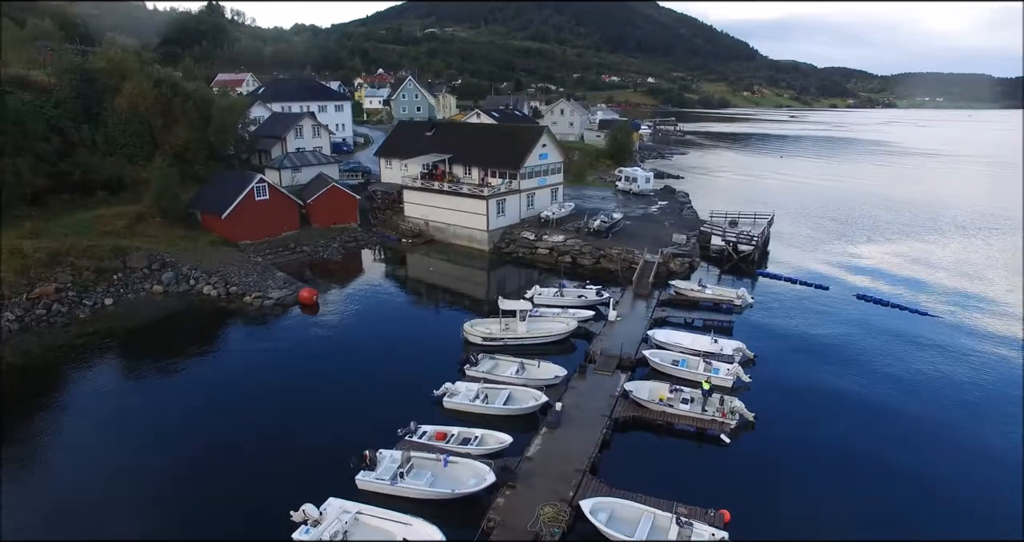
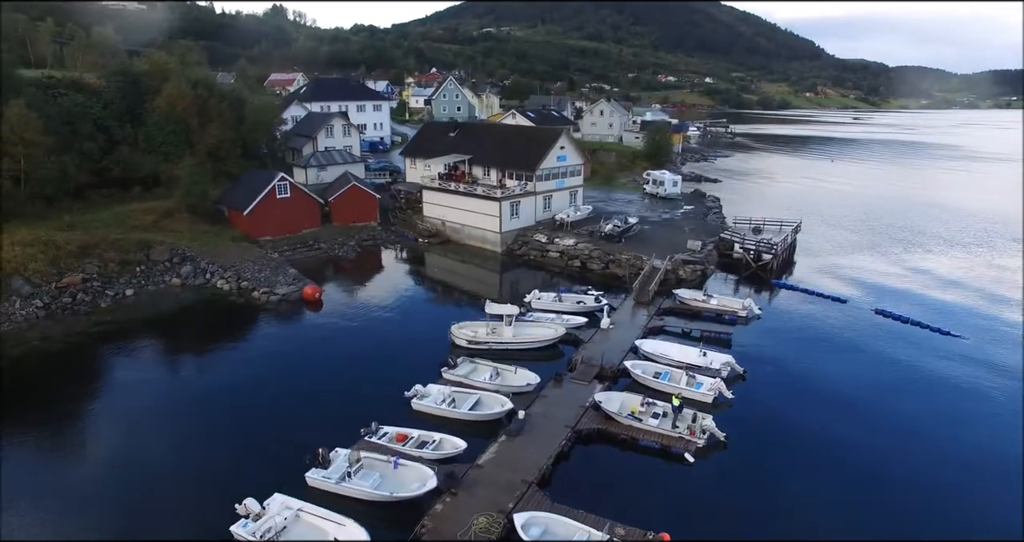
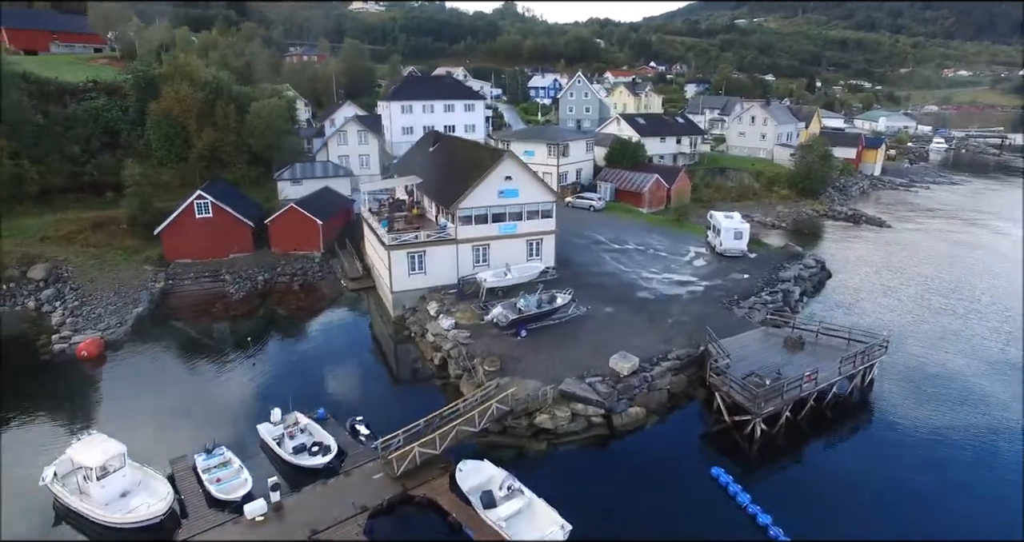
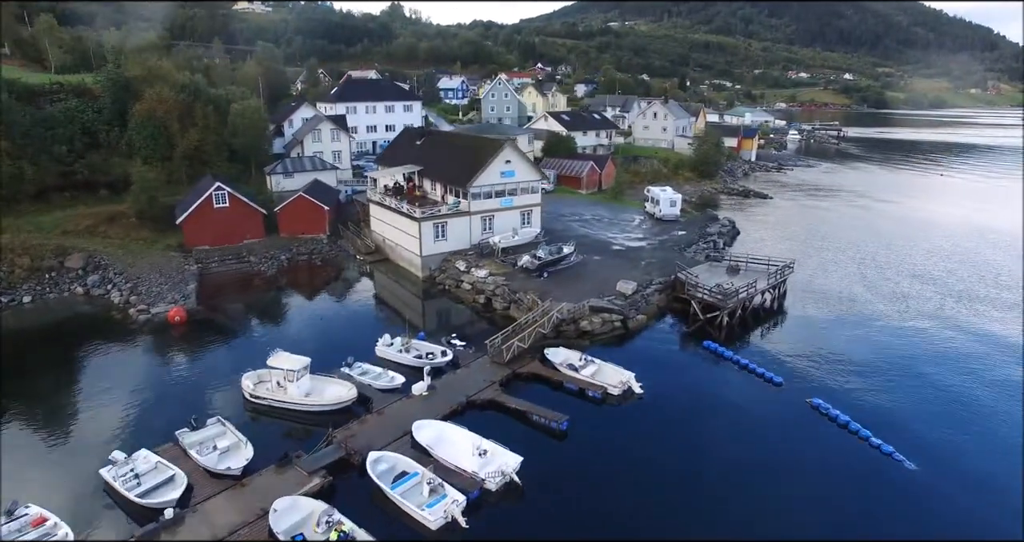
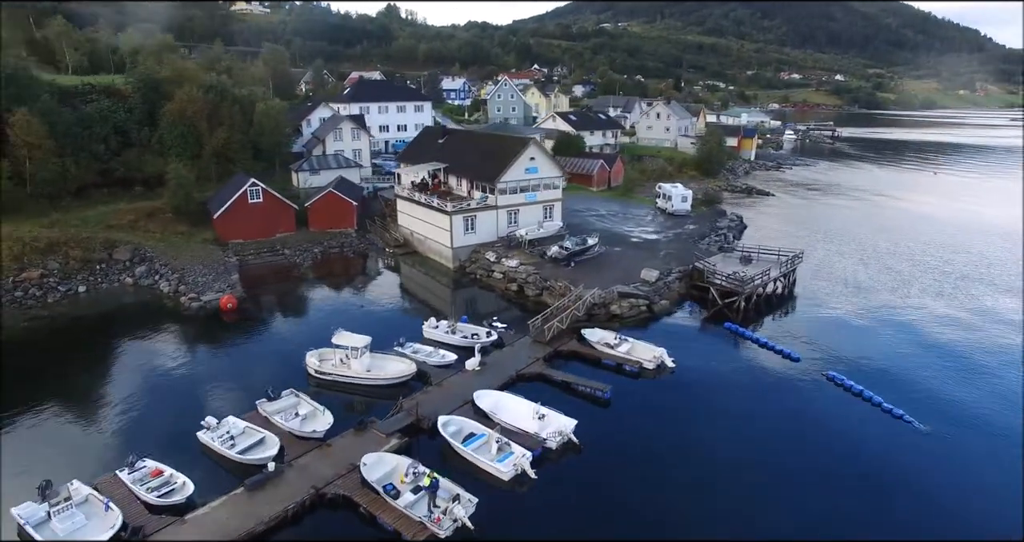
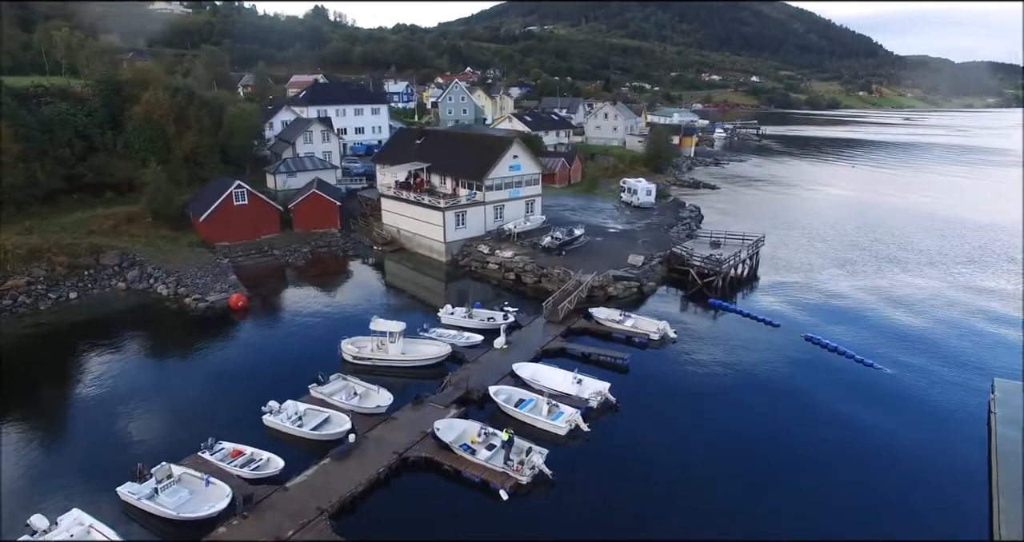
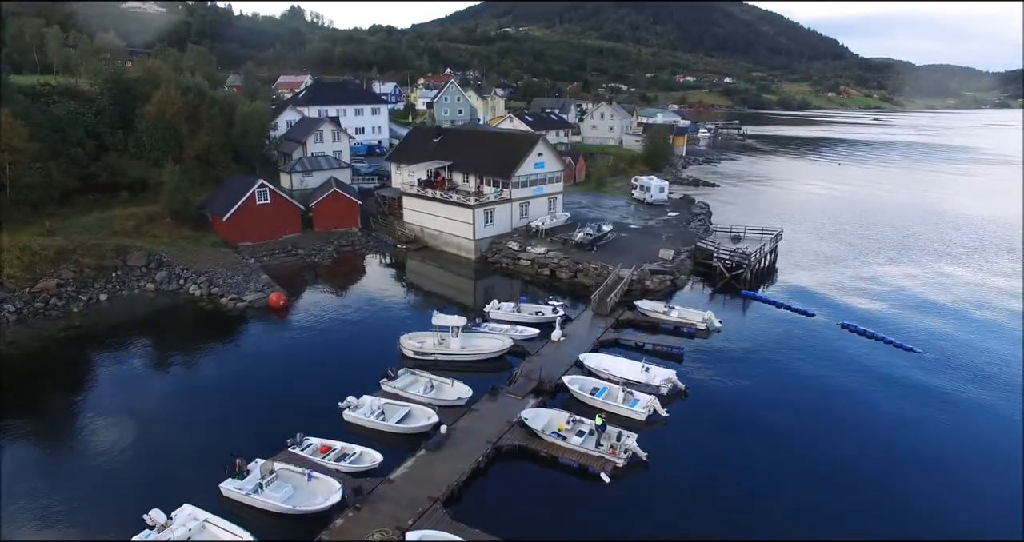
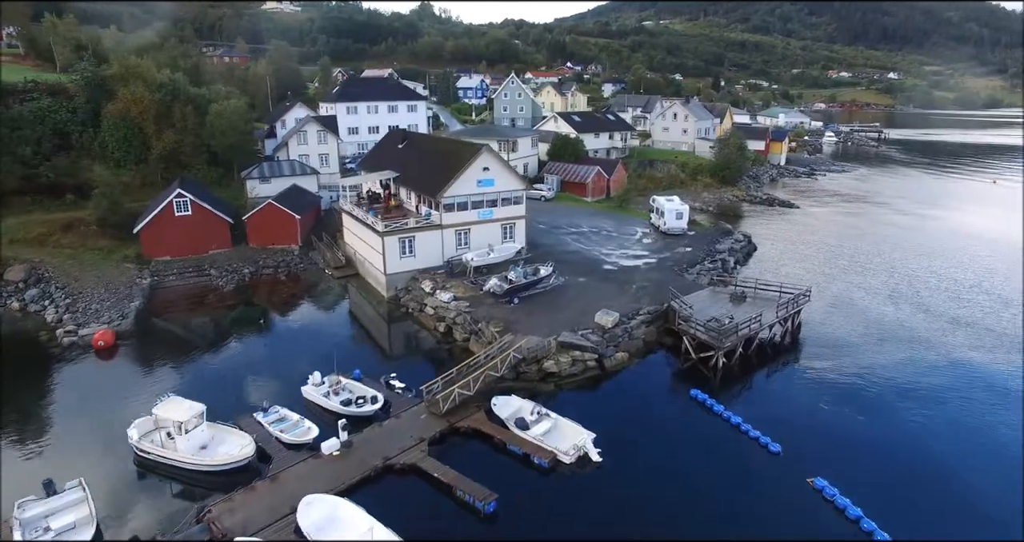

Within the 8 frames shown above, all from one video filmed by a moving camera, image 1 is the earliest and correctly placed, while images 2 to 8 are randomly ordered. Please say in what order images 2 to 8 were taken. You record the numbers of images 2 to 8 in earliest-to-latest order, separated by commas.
2, 7, 6, 5, 4, 8, 3
